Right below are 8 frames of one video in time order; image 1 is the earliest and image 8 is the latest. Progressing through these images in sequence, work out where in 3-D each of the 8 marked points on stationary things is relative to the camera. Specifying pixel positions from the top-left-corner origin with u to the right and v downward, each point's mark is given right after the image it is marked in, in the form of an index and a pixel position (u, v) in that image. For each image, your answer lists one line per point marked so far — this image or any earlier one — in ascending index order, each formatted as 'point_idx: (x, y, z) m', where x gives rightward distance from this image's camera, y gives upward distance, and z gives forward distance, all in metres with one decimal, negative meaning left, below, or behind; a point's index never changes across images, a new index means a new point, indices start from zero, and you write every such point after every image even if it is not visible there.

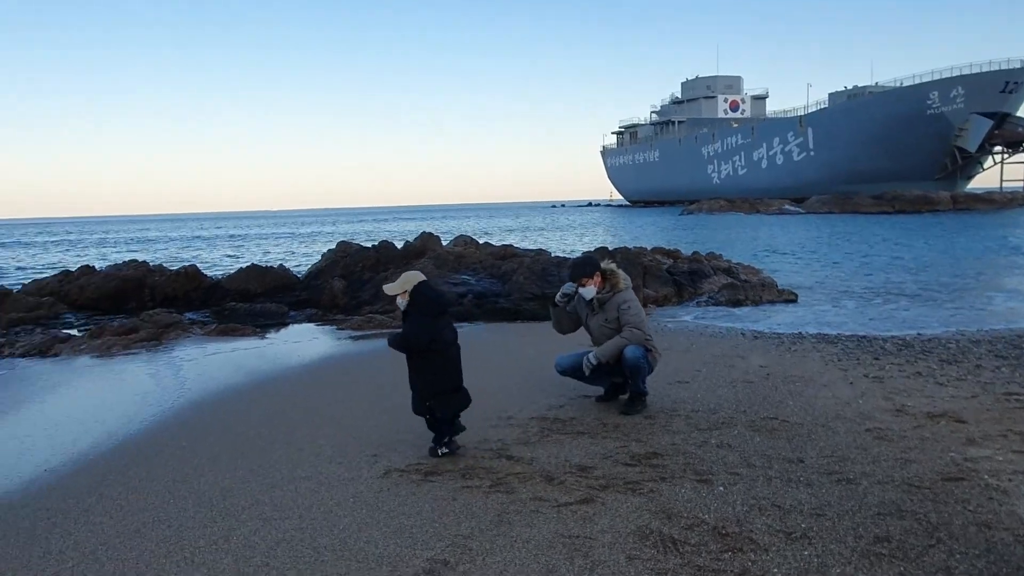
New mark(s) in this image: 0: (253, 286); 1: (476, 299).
0: (-5.5, 0.0, +15.5) m
1: (-0.7, -0.2, +13.4) m
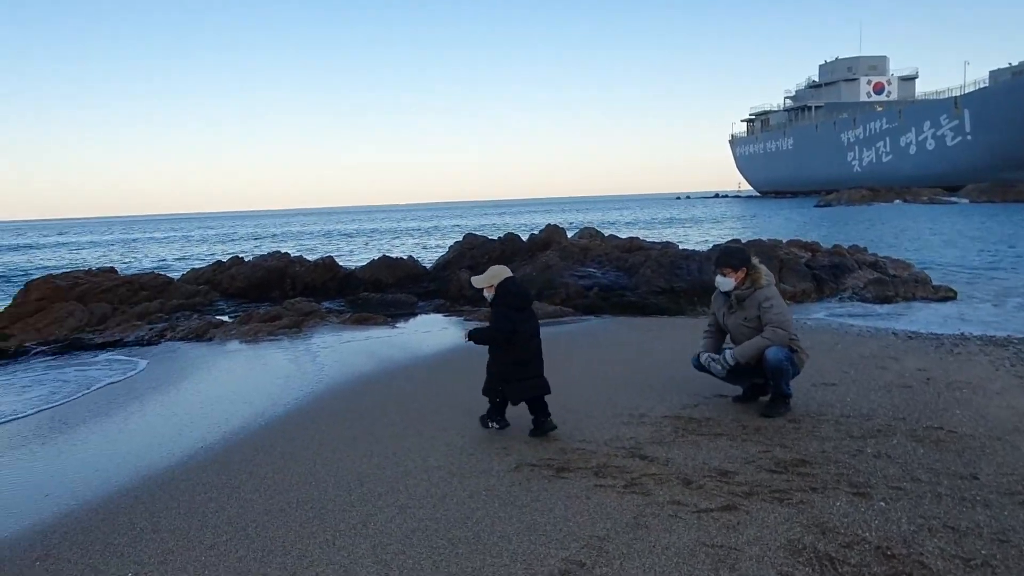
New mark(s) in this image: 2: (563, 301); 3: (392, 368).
0: (-2.8, +0.2, +16.1) m
1: (+1.6, -0.1, +13.2) m
2: (+0.9, -0.2, +13.1) m
3: (-1.4, -0.9, +8.5) m
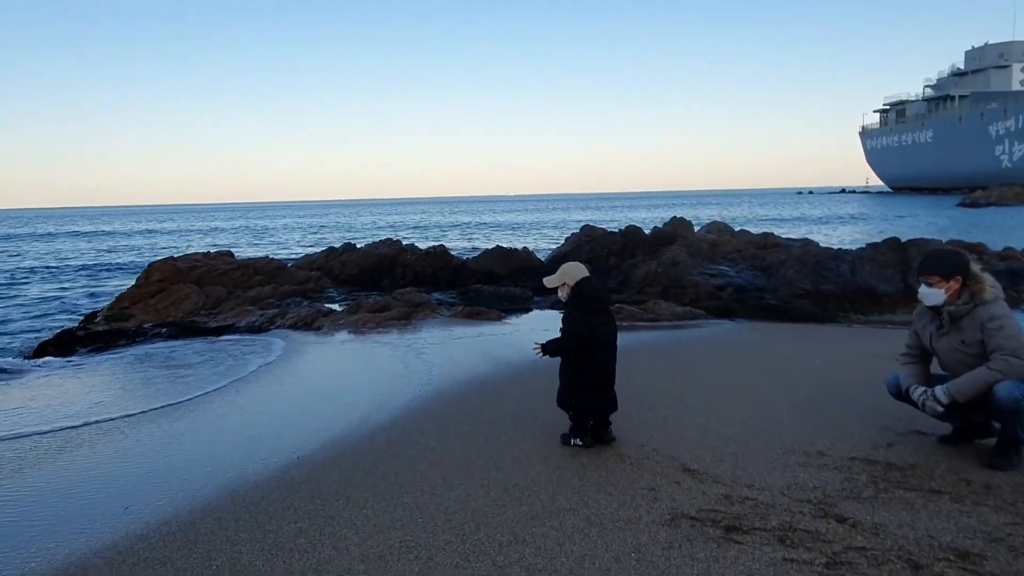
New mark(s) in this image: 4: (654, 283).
0: (-0.3, +0.4, +15.3) m
1: (+3.7, -0.1, +11.9) m
2: (+2.9, -0.2, +11.8) m
3: (0.0, -0.9, +7.7) m
4: (+2.5, +0.1, +12.7) m
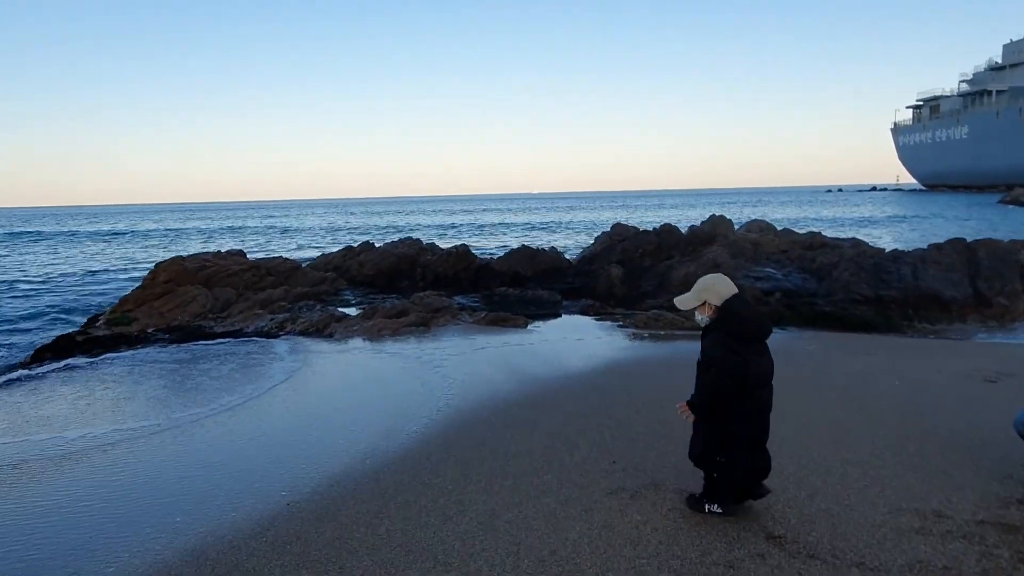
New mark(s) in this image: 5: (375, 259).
0: (+0.2, +0.4, +14.4) m
1: (+4.1, -0.2, +10.8) m
2: (+3.3, -0.3, +10.8) m
3: (+0.2, -0.9, +6.8) m
4: (+2.9, 0.0, +11.7) m
5: (-2.9, +0.6, +15.3) m
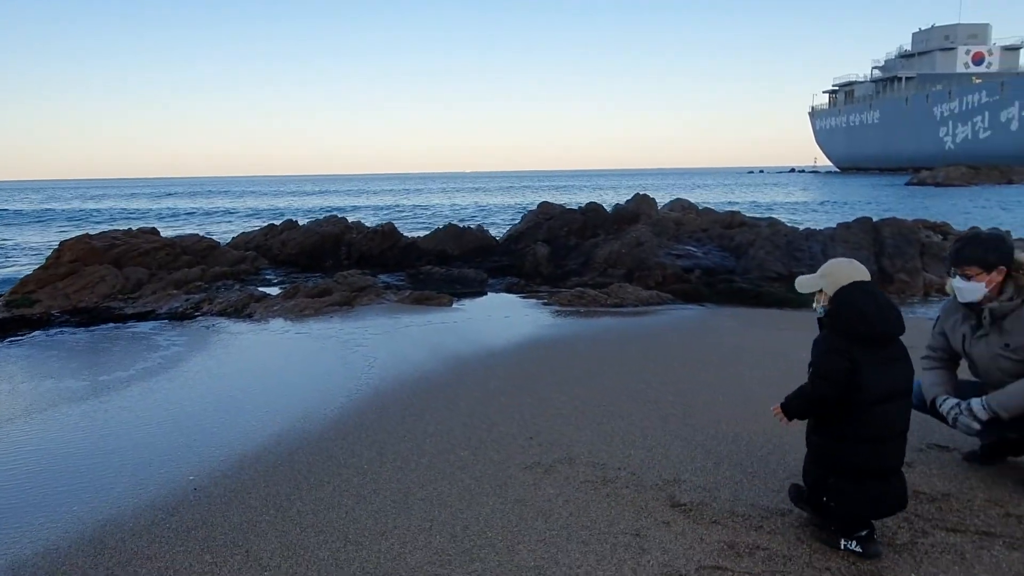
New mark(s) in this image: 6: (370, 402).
0: (-1.2, +0.8, +14.3) m
1: (+2.9, +0.2, +11.1) m
2: (+2.2, +0.1, +11.0) m
3: (-0.5, -0.7, +6.8) m
4: (+1.7, +0.4, +11.9) m
5: (-4.4, +1.0, +14.9) m
6: (-1.1, -0.9, +5.7) m
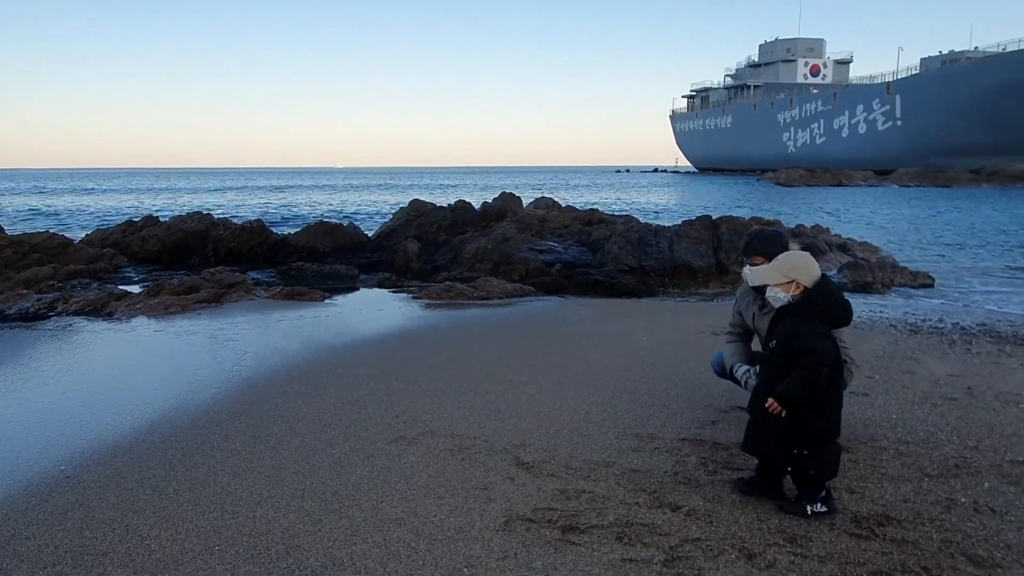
0: (-3.8, +0.9, +14.4) m
1: (+0.9, +0.3, +12.0) m
2: (+0.1, +0.2, +11.8) m
3: (-1.8, -0.7, +7.1) m
4: (-0.5, +0.5, +12.5) m
5: (-7.0, +1.1, +14.4) m
6: (-2.2, -0.8, +5.9) m
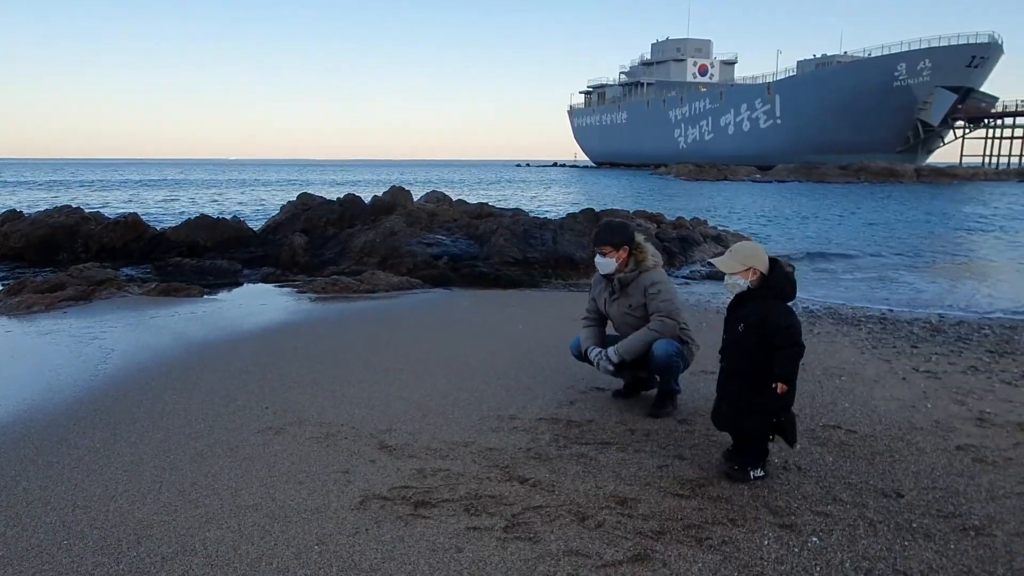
0: (-6.0, +0.9, +14.0) m
1: (-1.0, +0.4, +12.2) m
2: (-1.7, +0.3, +11.9) m
3: (-3.0, -0.6, +7.0) m
4: (-2.4, +0.6, +12.6) m
5: (-9.2, +1.1, +13.5) m
6: (-3.2, -0.8, +5.8) m
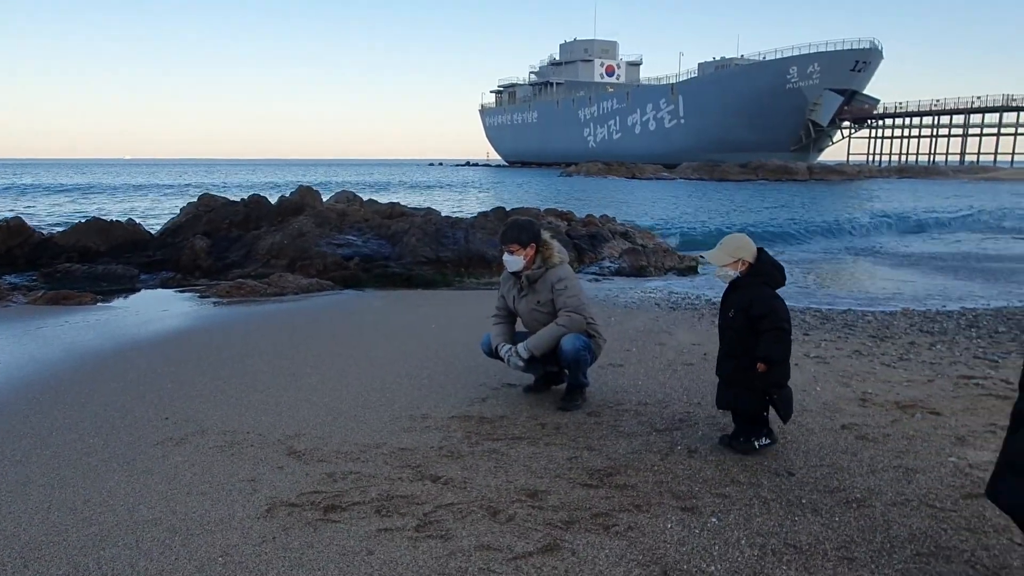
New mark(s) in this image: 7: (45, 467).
0: (-7.6, +0.8, +13.2) m
1: (-2.5, +0.4, +12.0) m
2: (-3.1, +0.2, +11.6) m
3: (-3.8, -0.7, +6.6) m
4: (-3.9, +0.6, +12.2) m
5: (-10.7, +0.9, +12.4) m
6: (-3.9, -0.9, +5.4) m
7: (-2.7, -1.0, +4.2) m
